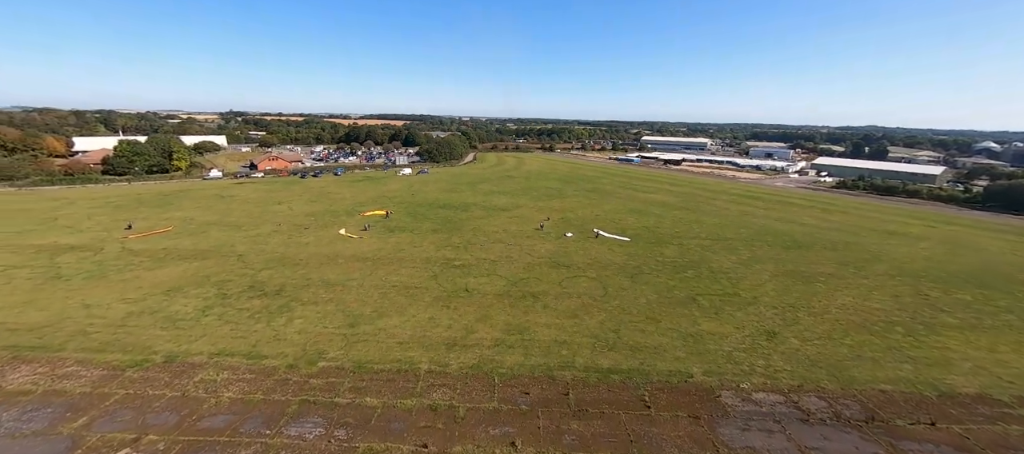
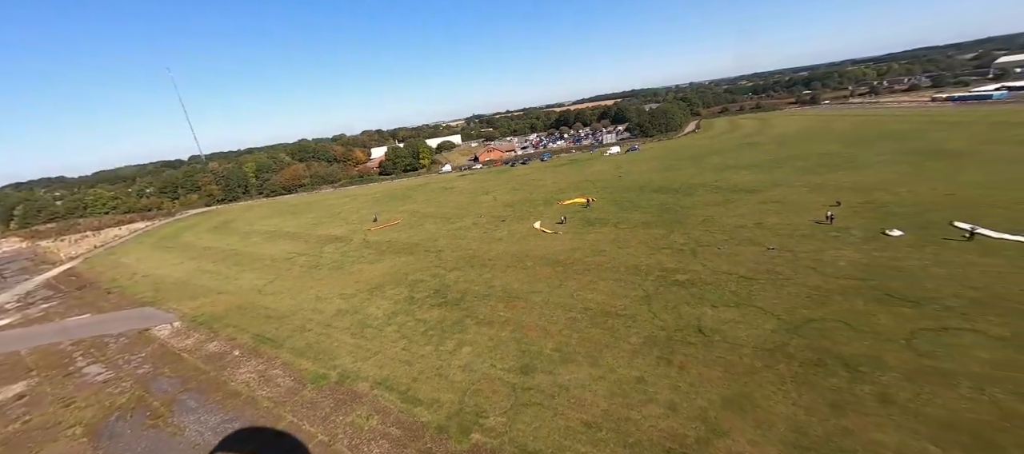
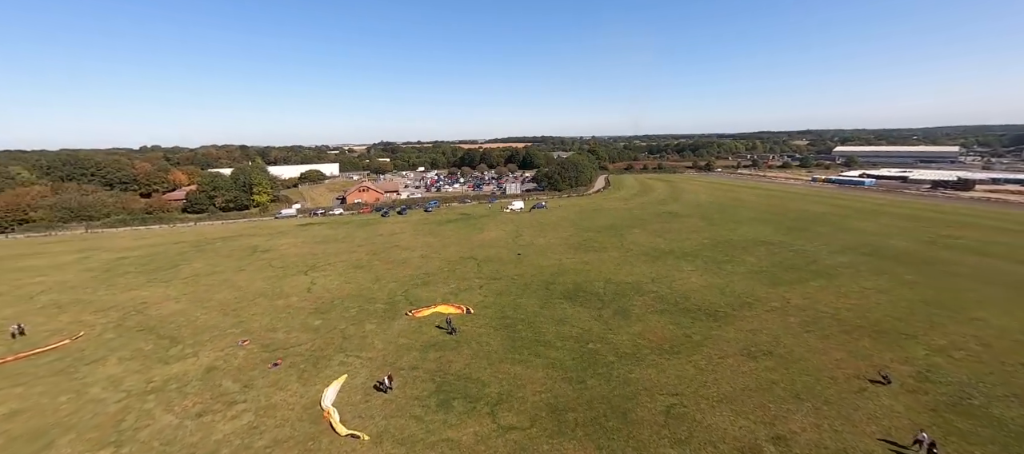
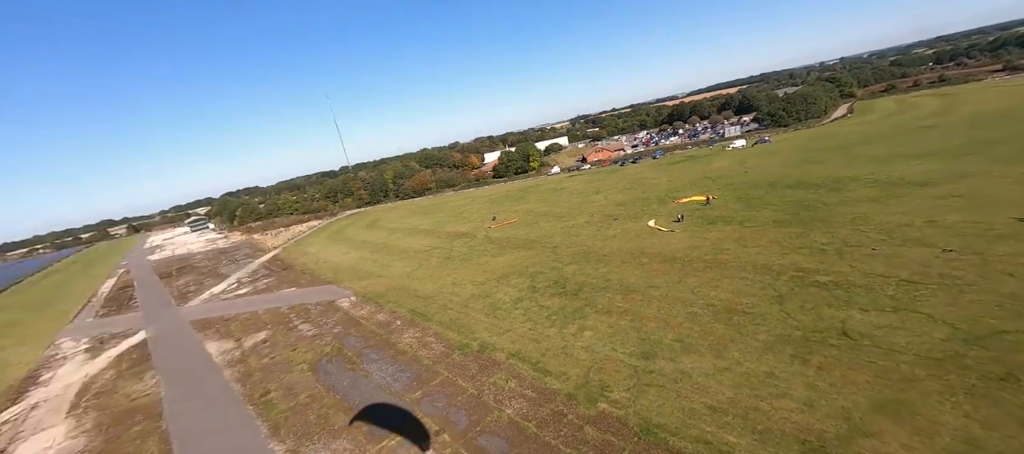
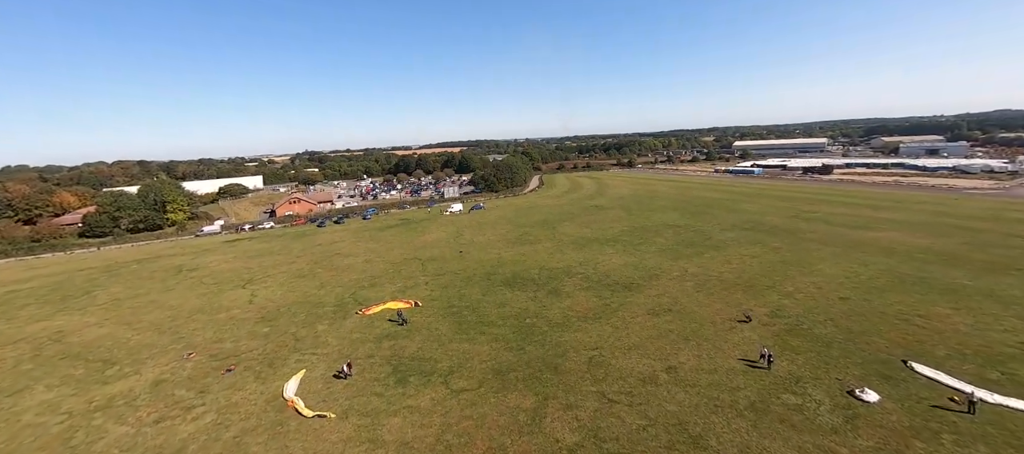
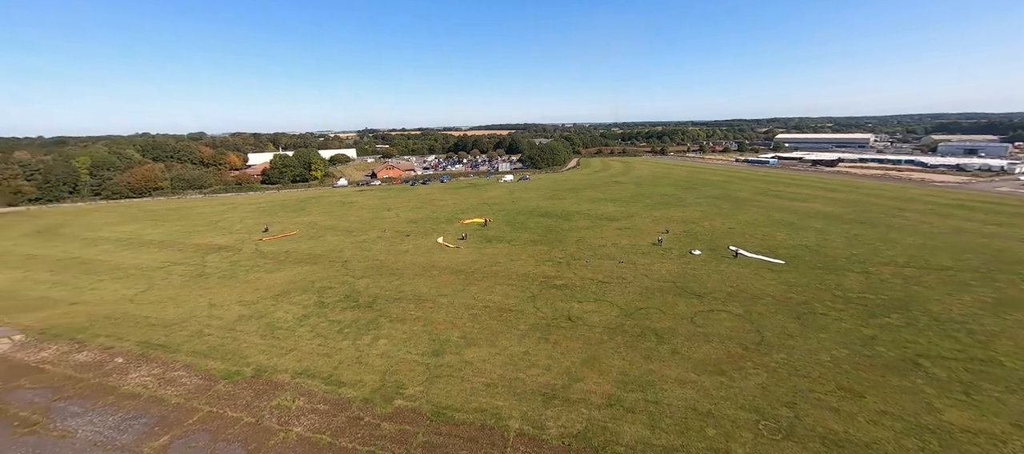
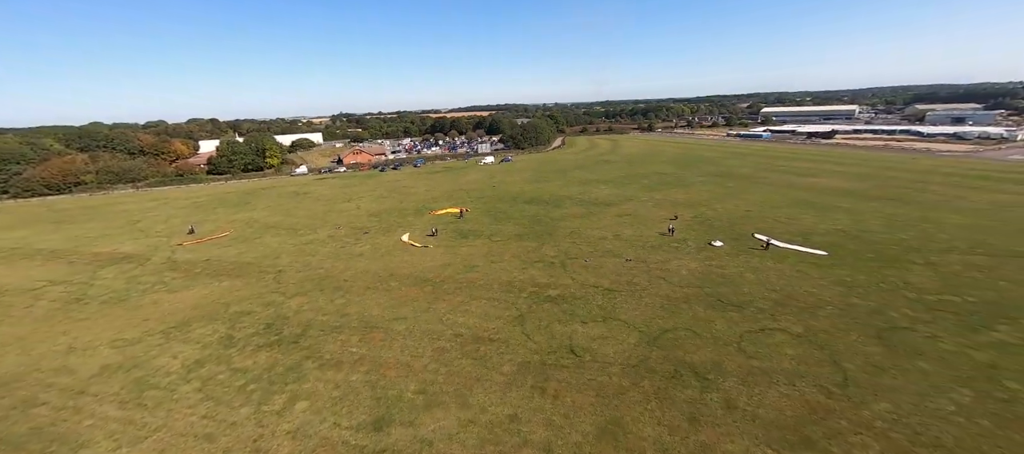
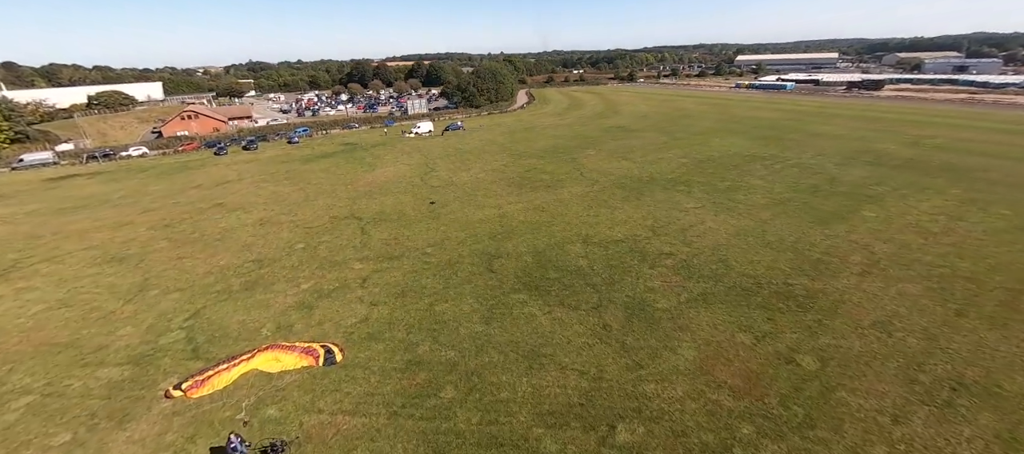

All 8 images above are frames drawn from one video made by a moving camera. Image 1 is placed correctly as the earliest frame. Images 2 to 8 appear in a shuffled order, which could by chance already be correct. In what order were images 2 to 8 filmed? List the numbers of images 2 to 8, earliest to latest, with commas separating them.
6, 4, 2, 7, 5, 3, 8
